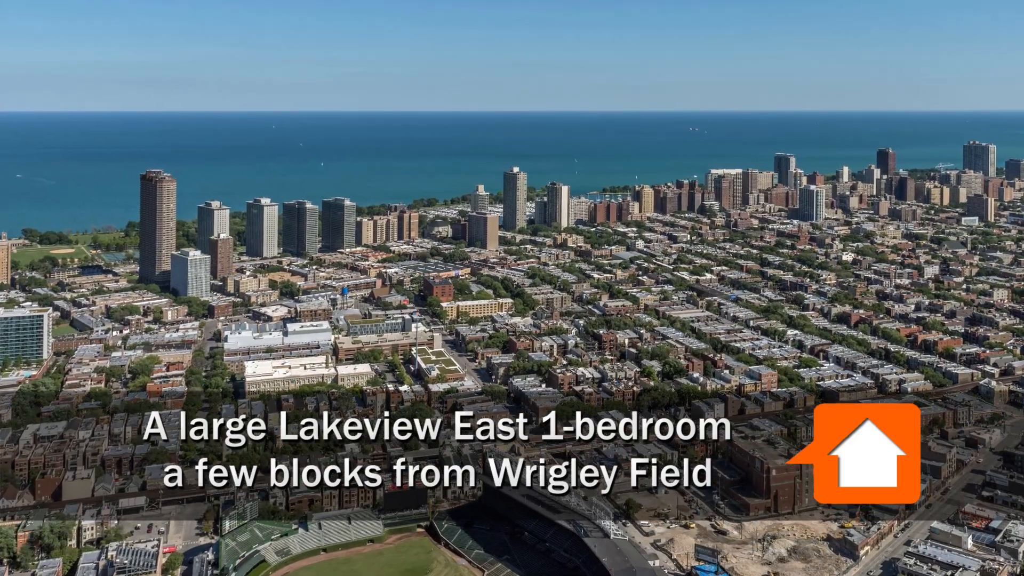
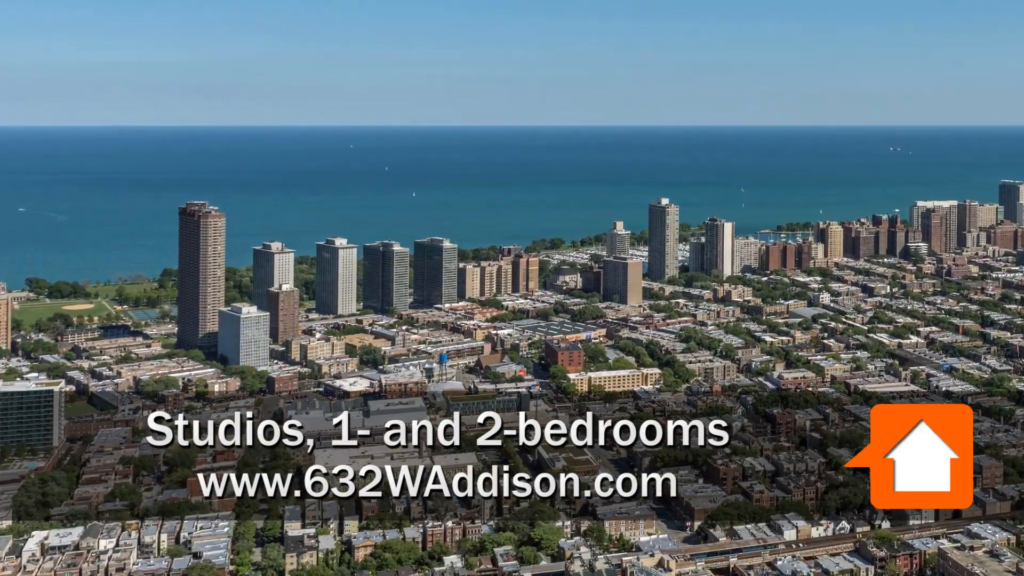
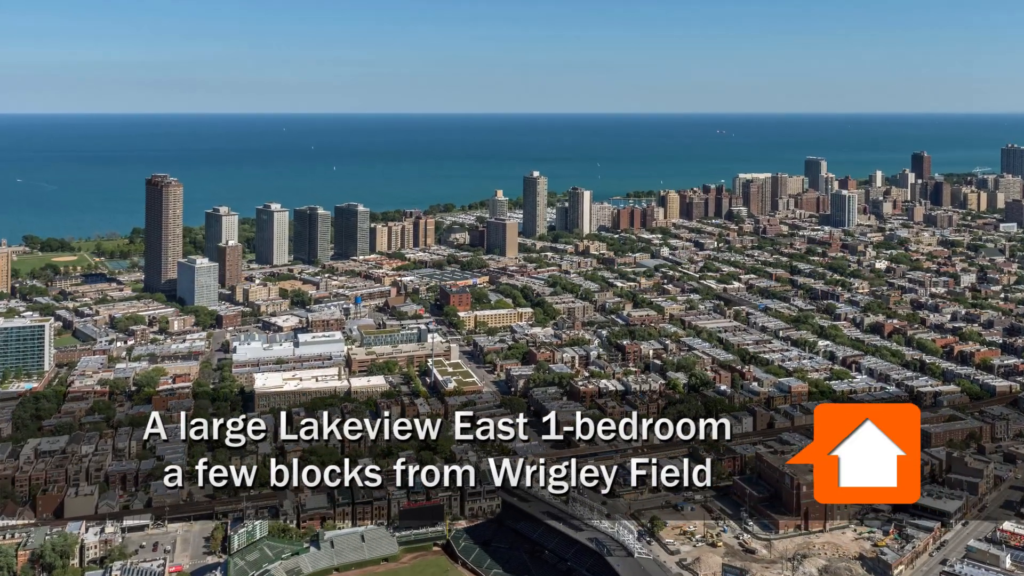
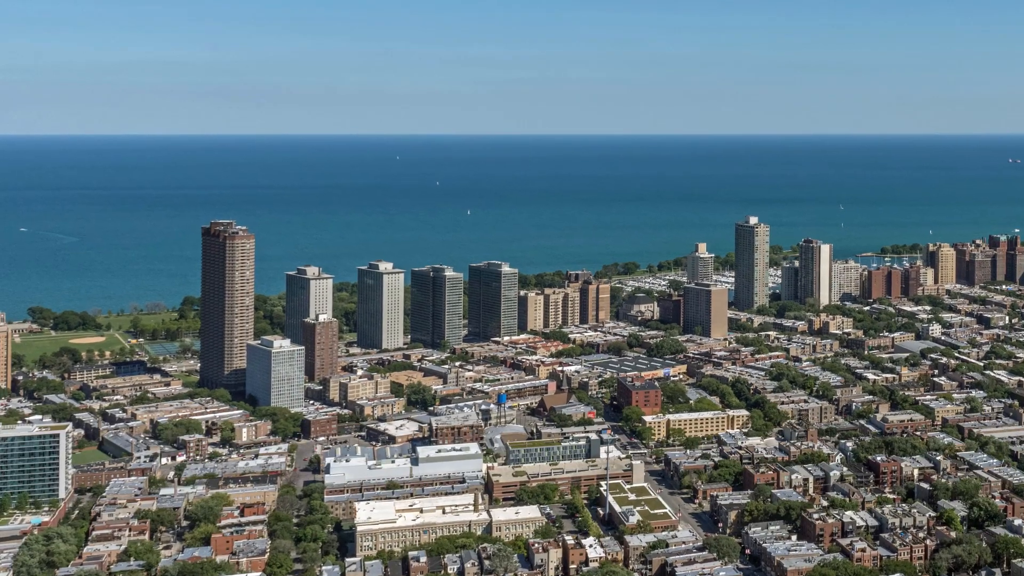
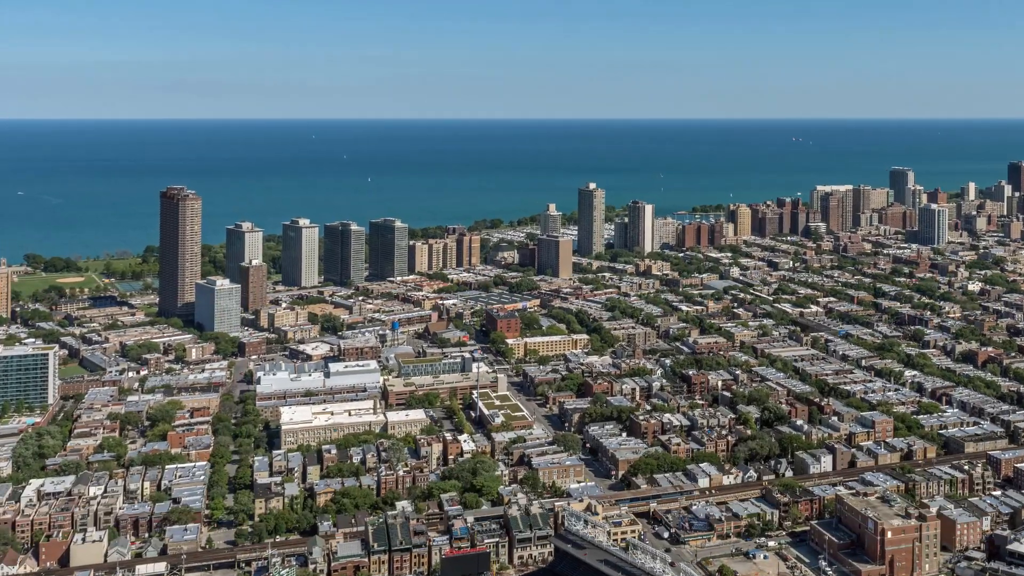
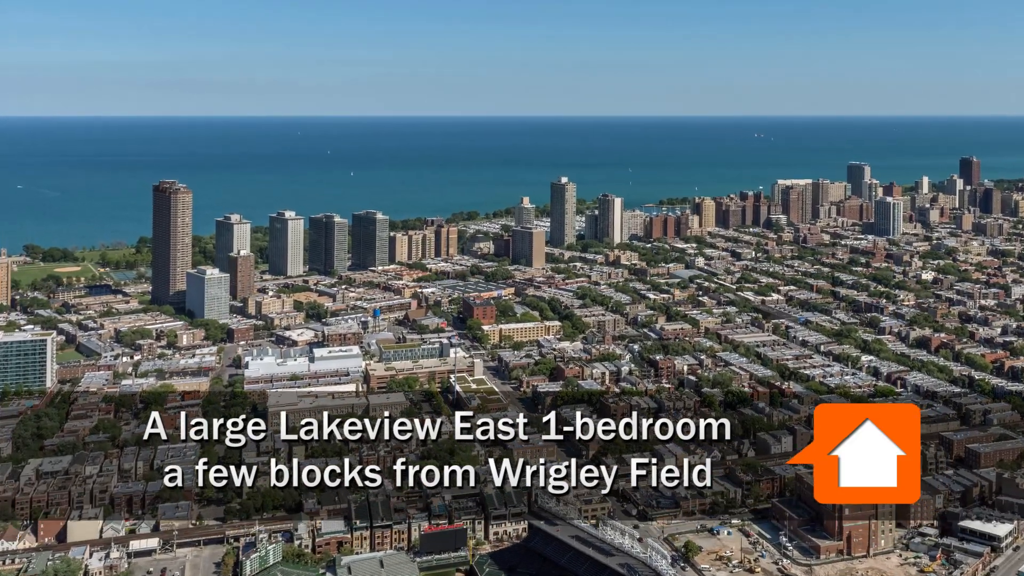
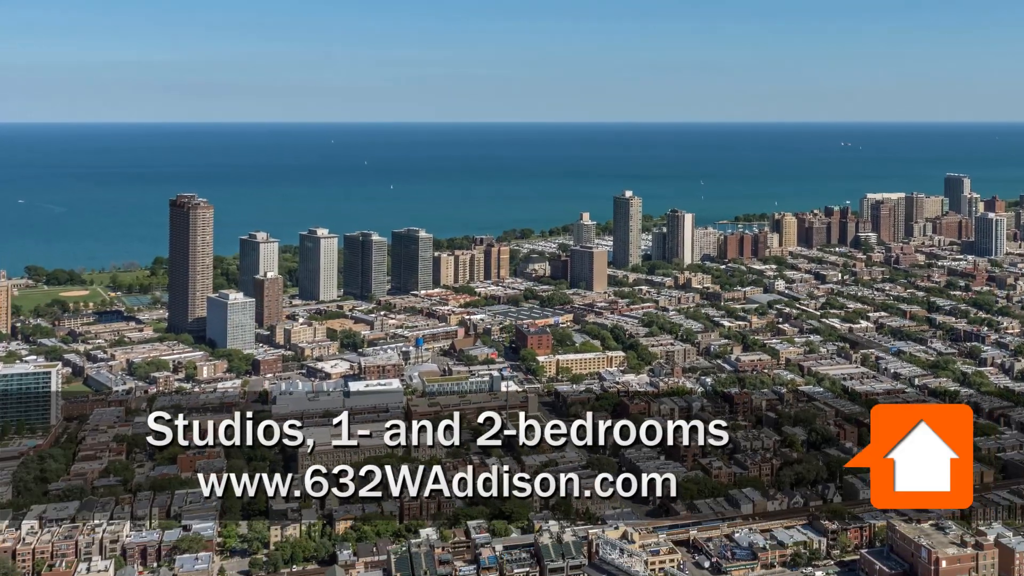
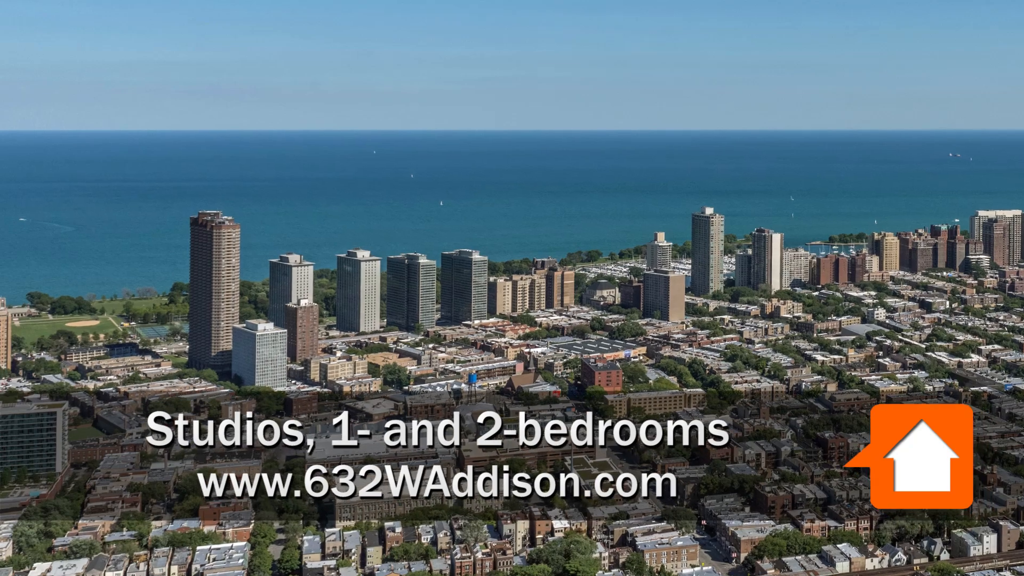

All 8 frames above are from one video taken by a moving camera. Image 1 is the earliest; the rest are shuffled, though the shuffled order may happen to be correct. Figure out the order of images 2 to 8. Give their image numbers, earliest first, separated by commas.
3, 6, 5, 7, 2, 8, 4
